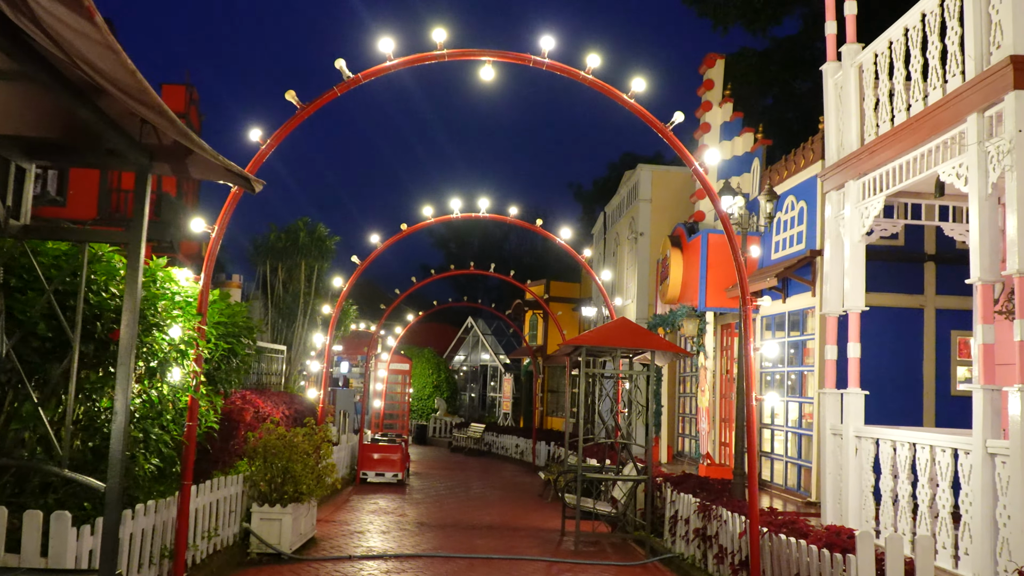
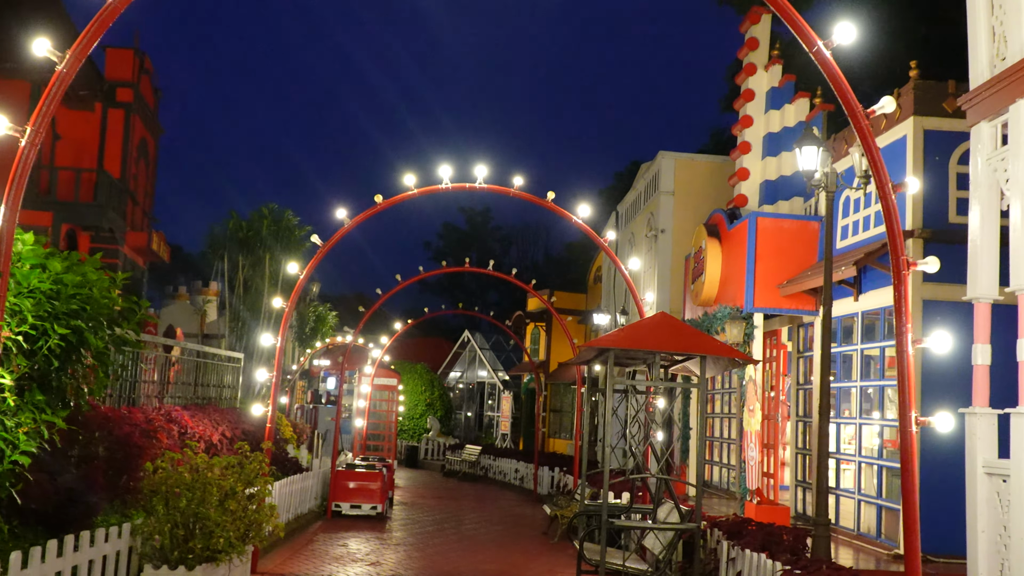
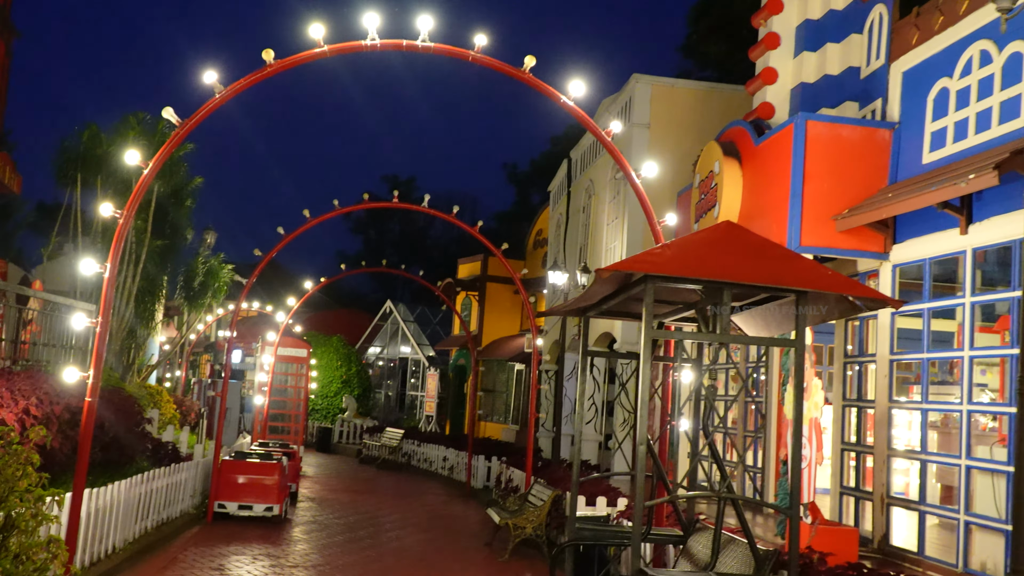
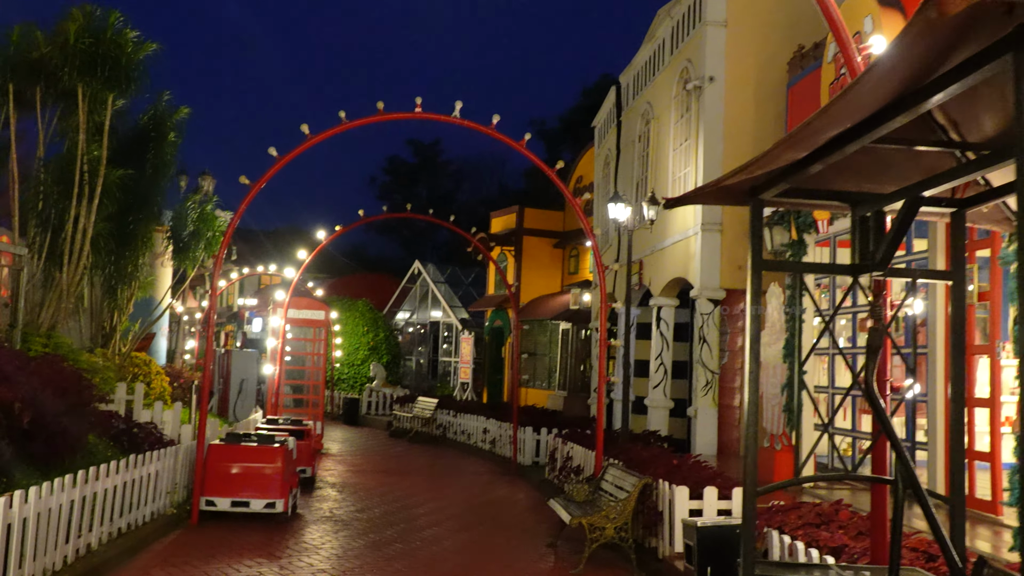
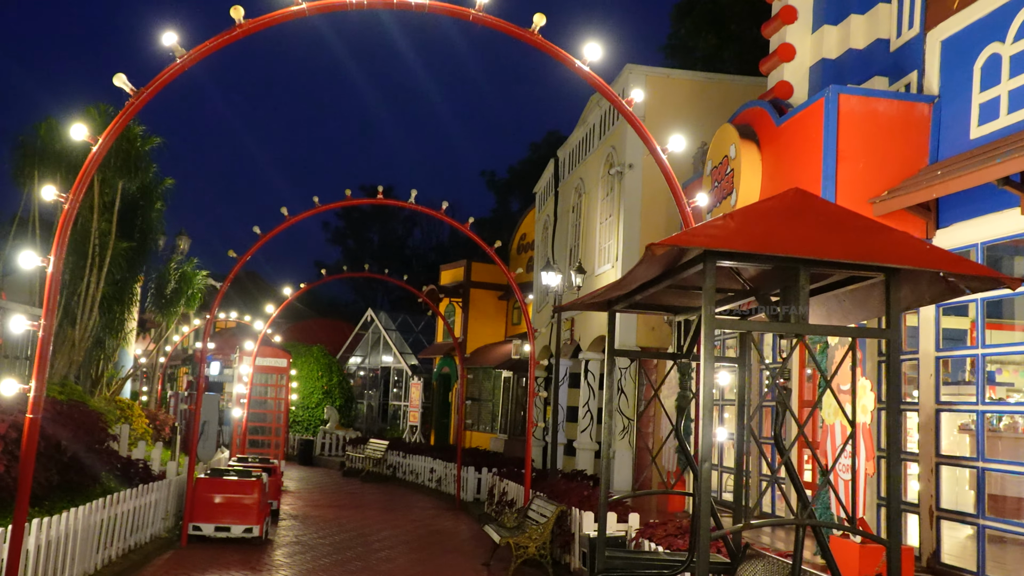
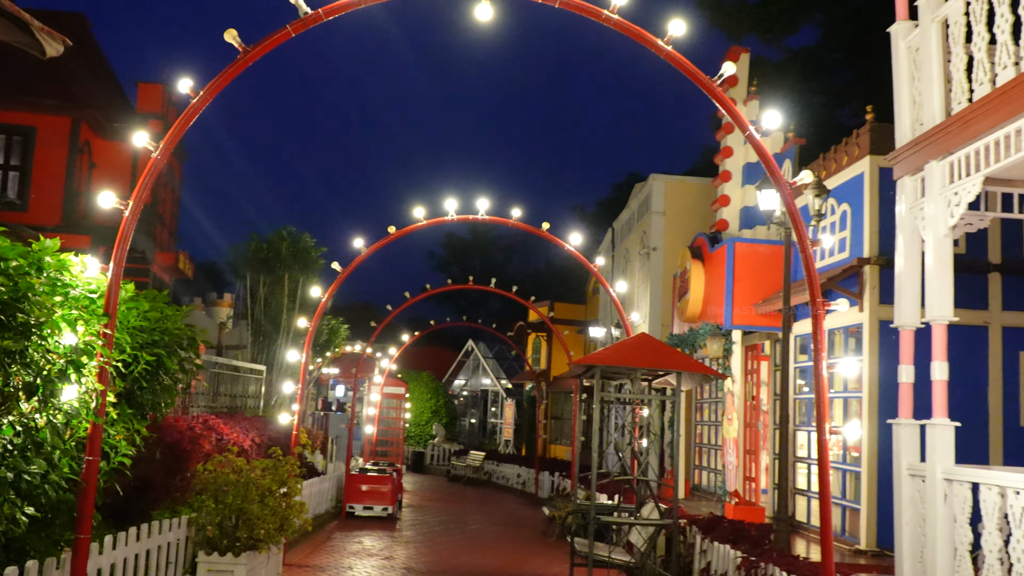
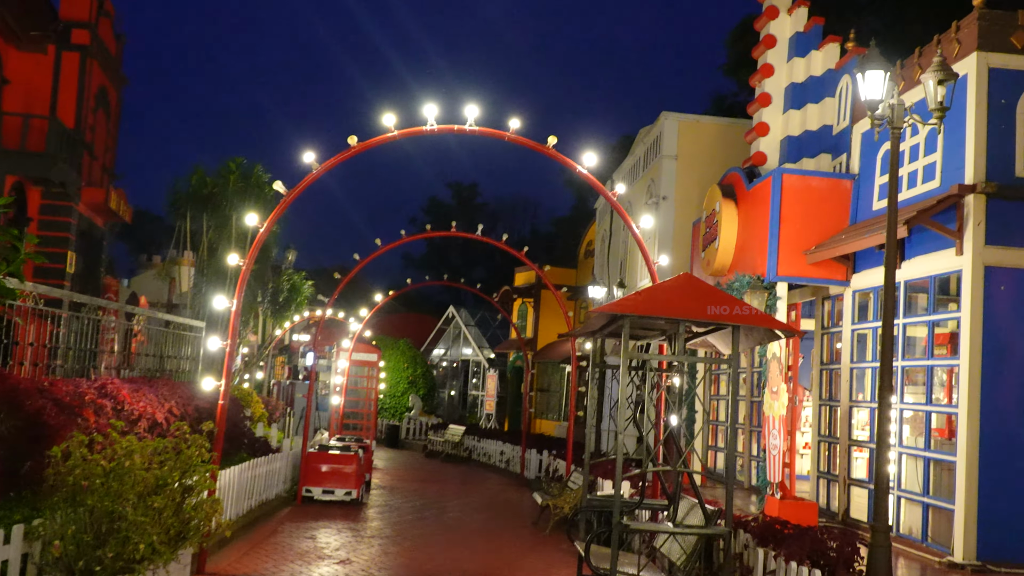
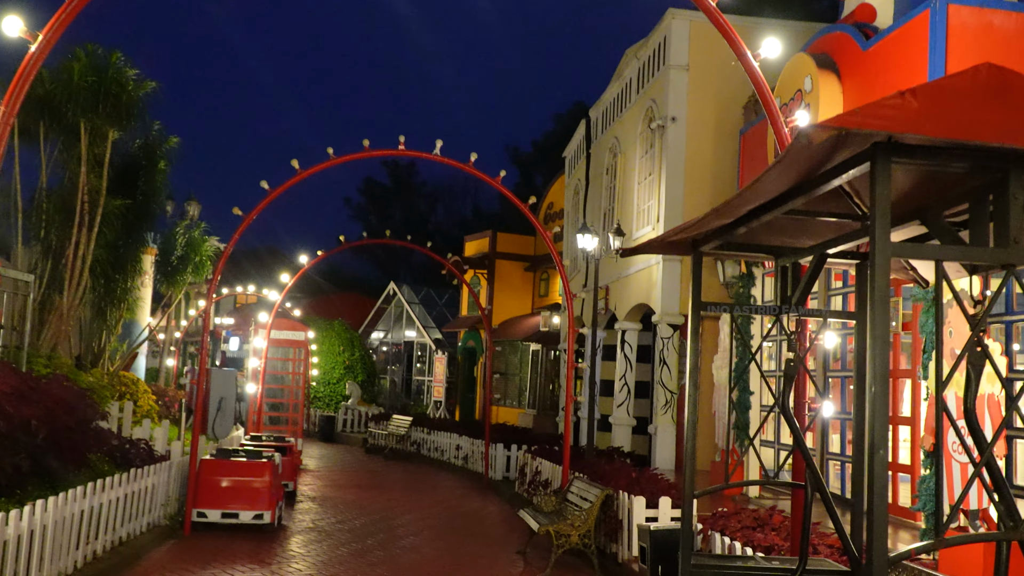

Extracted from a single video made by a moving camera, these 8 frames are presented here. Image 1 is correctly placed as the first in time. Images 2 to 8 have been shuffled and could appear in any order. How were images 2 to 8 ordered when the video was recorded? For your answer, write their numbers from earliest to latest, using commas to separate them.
6, 2, 7, 3, 5, 8, 4
